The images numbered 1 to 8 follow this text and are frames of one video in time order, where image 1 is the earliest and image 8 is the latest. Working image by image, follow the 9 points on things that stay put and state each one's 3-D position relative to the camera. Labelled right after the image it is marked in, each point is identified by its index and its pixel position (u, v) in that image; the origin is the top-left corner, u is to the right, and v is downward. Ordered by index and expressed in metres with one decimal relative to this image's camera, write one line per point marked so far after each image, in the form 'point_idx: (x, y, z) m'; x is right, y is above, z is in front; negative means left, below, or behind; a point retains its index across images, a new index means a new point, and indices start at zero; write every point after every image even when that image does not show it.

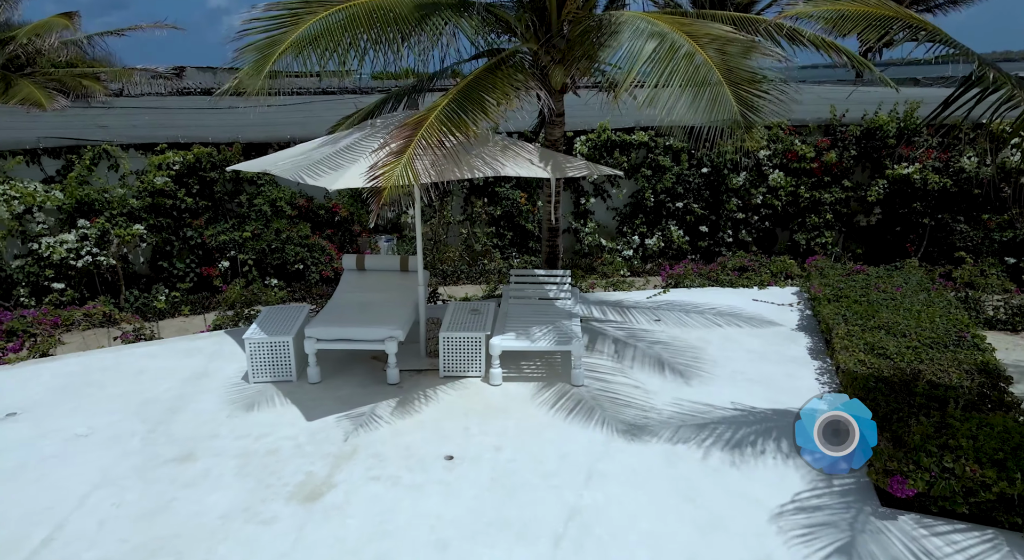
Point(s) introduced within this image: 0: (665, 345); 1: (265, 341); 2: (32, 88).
0: (+1.7, -0.7, +6.1) m
1: (-2.3, -0.6, +5.3) m
2: (-8.1, +3.3, +9.4) m
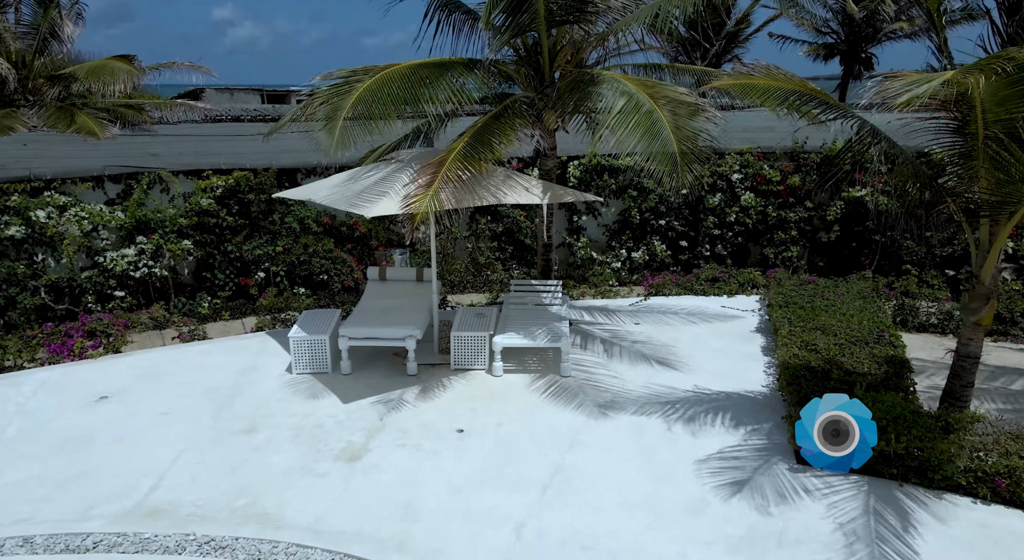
0: (+1.7, -0.8, +7.1) m
1: (-2.4, -0.7, +6.4) m
2: (-8.1, +3.1, +10.6) m
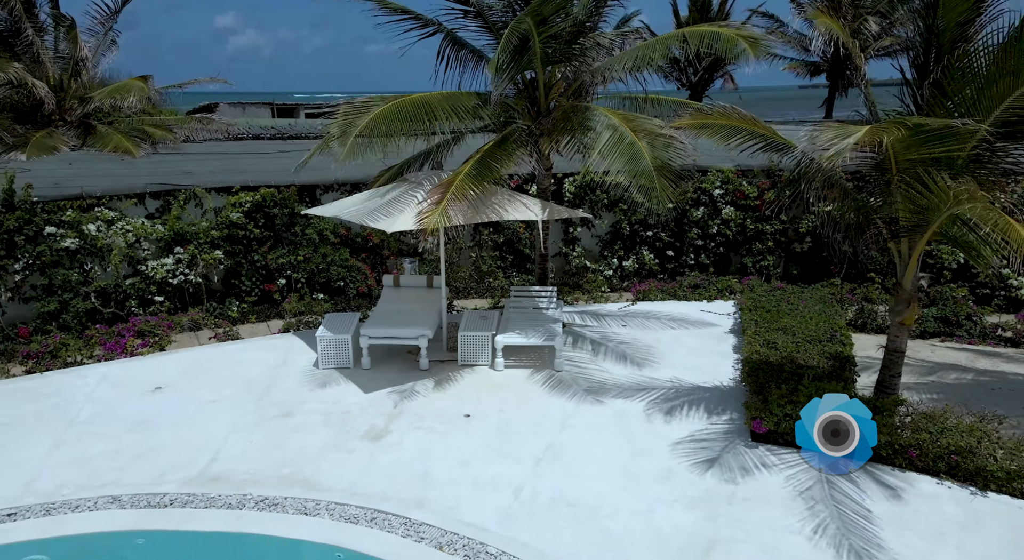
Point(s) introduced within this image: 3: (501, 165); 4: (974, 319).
0: (+1.7, -0.9, +8.0) m
1: (-2.4, -0.8, +7.3) m
2: (-8.1, +3.0, +11.6) m
3: (-0.1, +1.4, +7.0) m
4: (+6.8, -0.6, +8.2) m
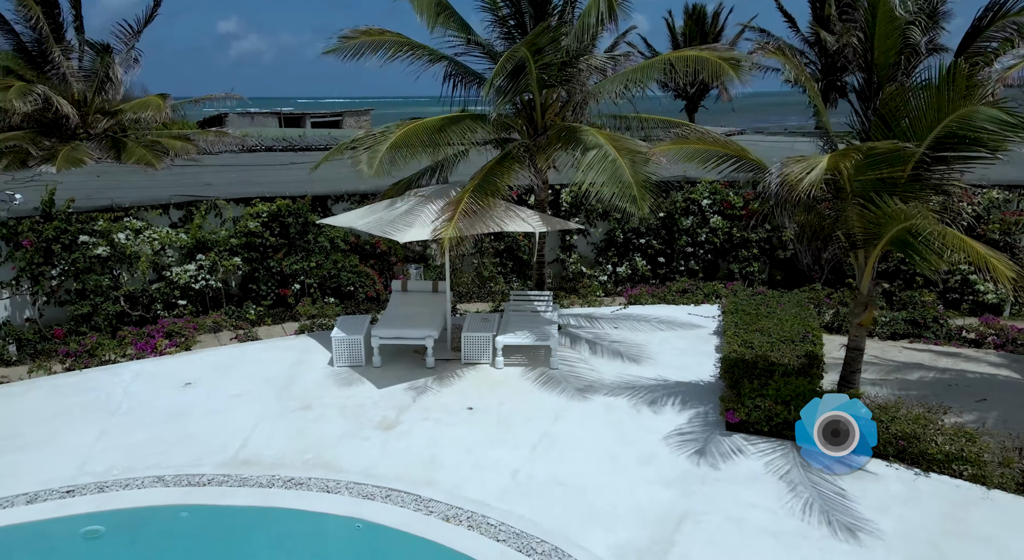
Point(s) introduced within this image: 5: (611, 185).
0: (+1.7, -1.0, +8.7) m
1: (-2.4, -0.8, +8.0) m
2: (-8.1, +2.9, +12.3) m
3: (-0.2, +1.4, +7.7) m
4: (+6.8, -0.7, +8.8) m
5: (+1.2, +1.2, +7.1) m
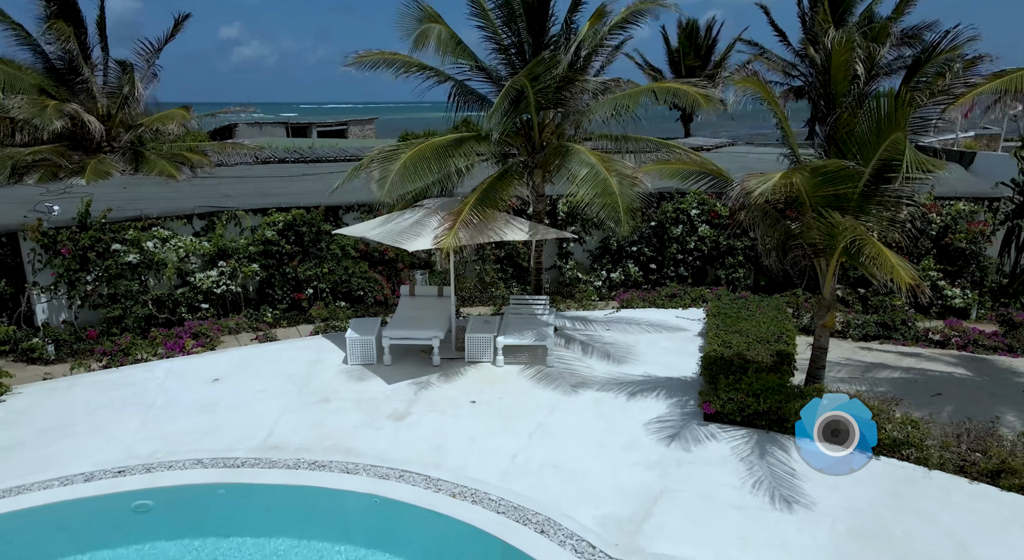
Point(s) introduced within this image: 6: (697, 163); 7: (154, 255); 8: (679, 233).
0: (+1.7, -1.1, +9.4) m
1: (-2.4, -0.9, +8.7) m
2: (-8.1, +2.7, +13.1) m
3: (-0.2, +1.3, +8.4) m
4: (+6.7, -0.8, +9.5) m
5: (+1.2, +1.1, +7.9) m
6: (+2.4, +1.5, +7.2) m
7: (-6.5, +0.5, +10.1) m
8: (+3.6, +1.0, +12.0) m
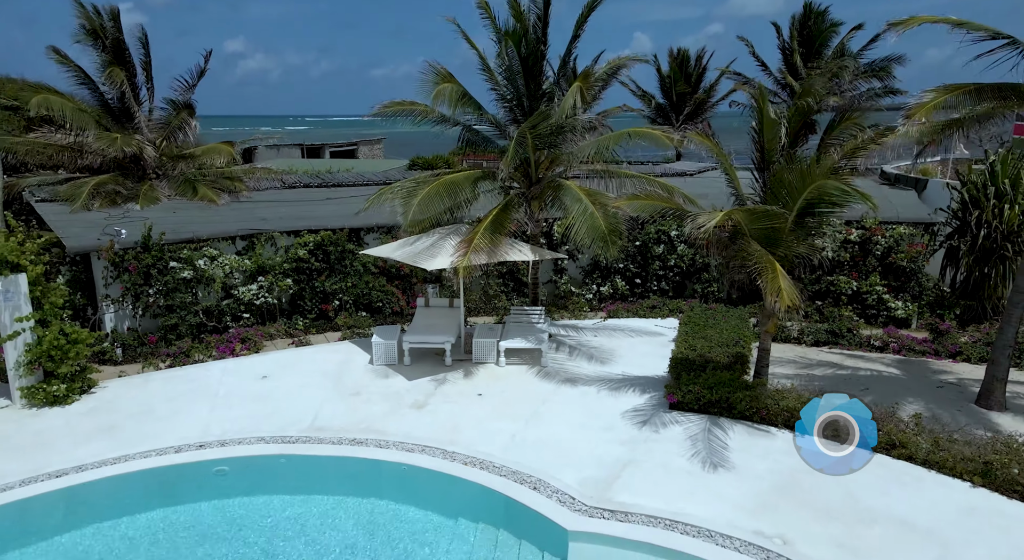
0: (+1.7, -1.3, +11.0) m
1: (-2.4, -1.2, +10.3) m
2: (-8.1, +2.4, +14.7) m
3: (-0.2, +1.0, +10.0) m
4: (+6.8, -1.0, +11.1) m
5: (+1.2, +0.9, +9.5) m
6: (+2.4, +1.3, +8.9) m
7: (-6.5, +0.2, +11.8) m
8: (+3.6, +0.7, +13.6) m
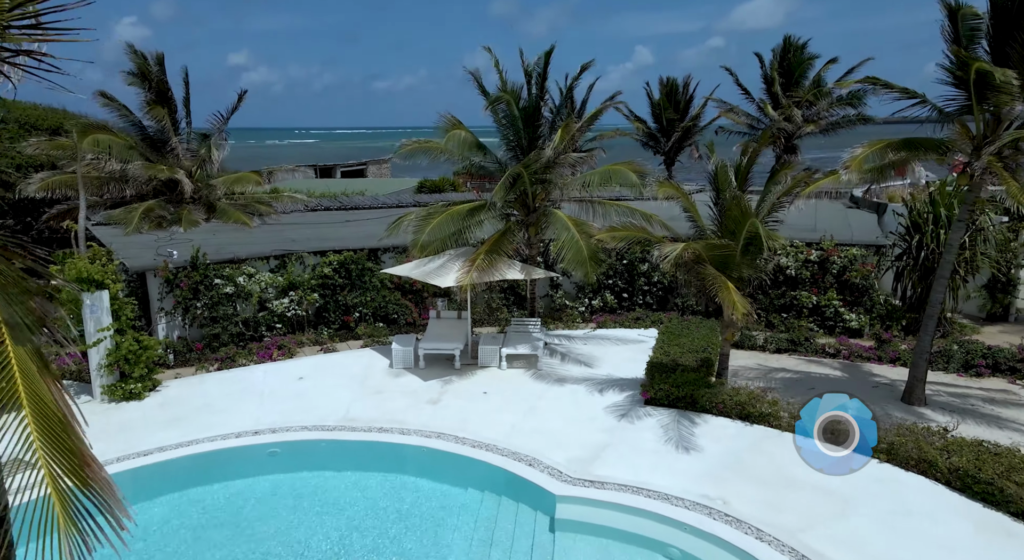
0: (+1.7, -1.7, +12.6) m
1: (-2.4, -1.5, +11.9) m
2: (-8.1, +2.0, +16.5) m
3: (-0.1, +0.7, +11.7) m
4: (+6.8, -1.4, +12.7) m
5: (+1.2, +0.6, +11.2) m
6: (+2.4, +1.0, +10.6) m
7: (-6.5, -0.2, +13.5) m
8: (+3.6, +0.3, +15.3) m
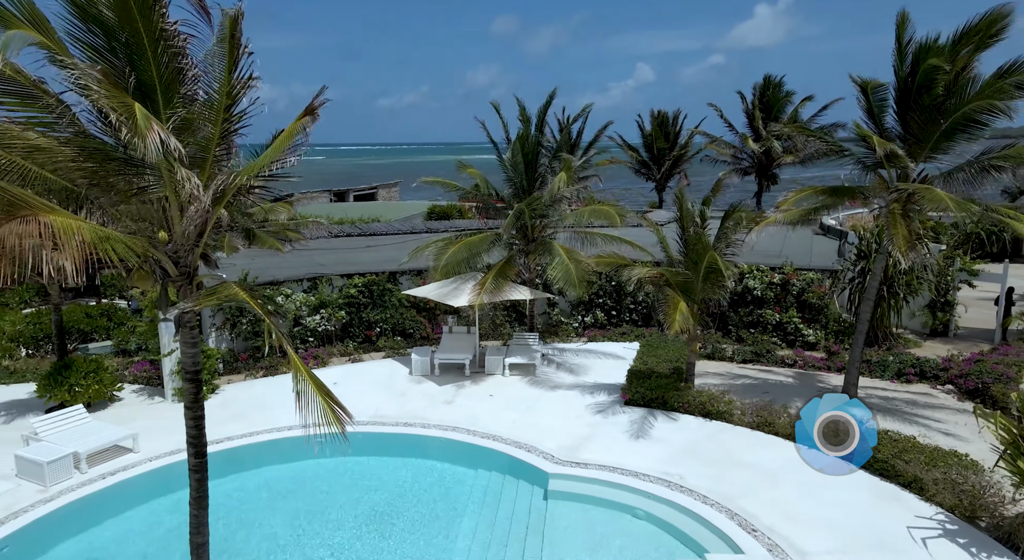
0: (+1.7, -2.2, +14.6) m
1: (-2.3, -2.0, +14.0) m
2: (-8.0, +1.4, +18.7) m
3: (-0.1, +0.2, +13.9) m
4: (+6.8, -1.9, +14.8) m
5: (+1.3, +0.1, +13.3) m
6: (+2.4, +0.5, +12.7) m
7: (-6.4, -0.7, +15.6) m
8: (+3.7, -0.3, +17.4) m
